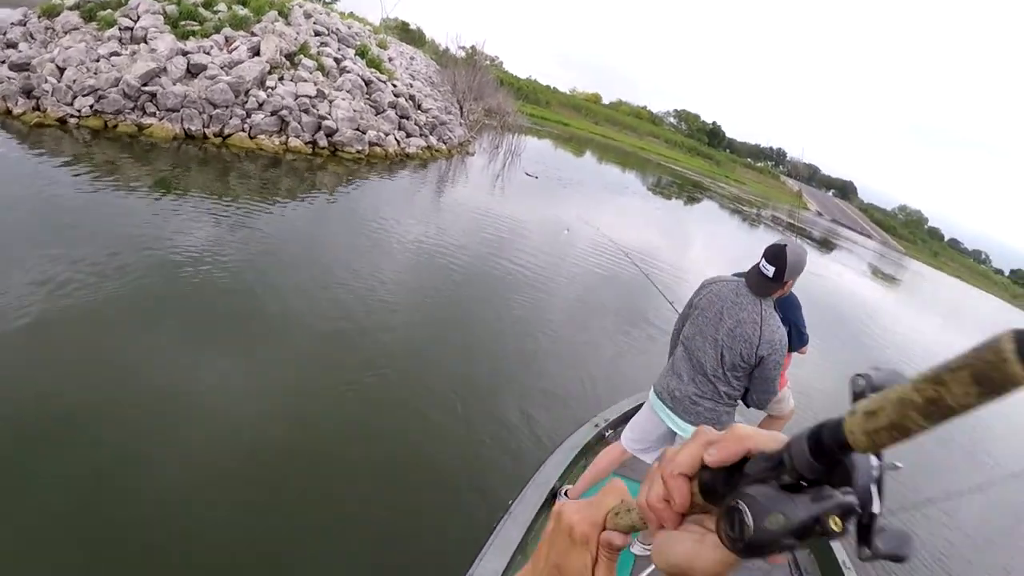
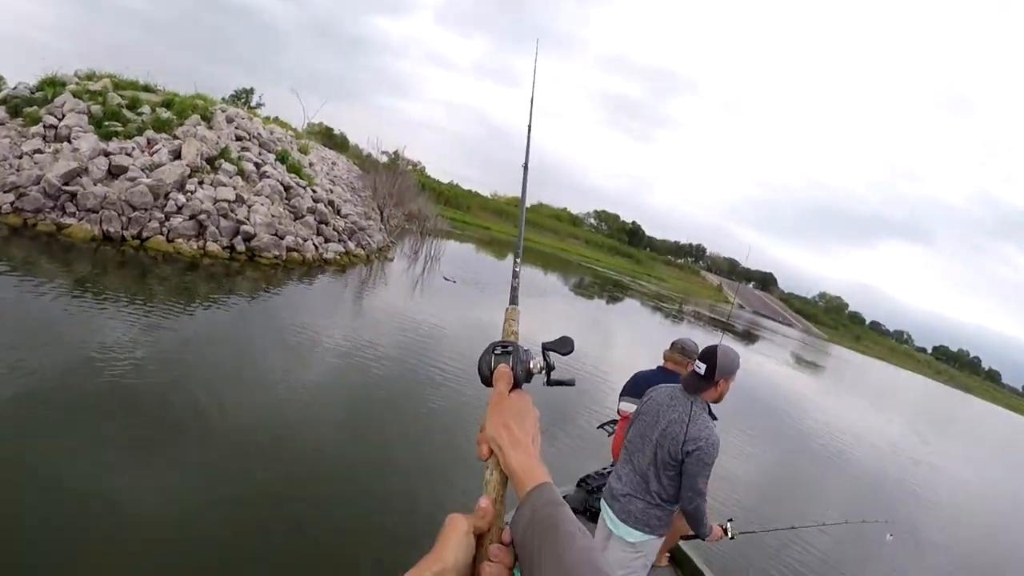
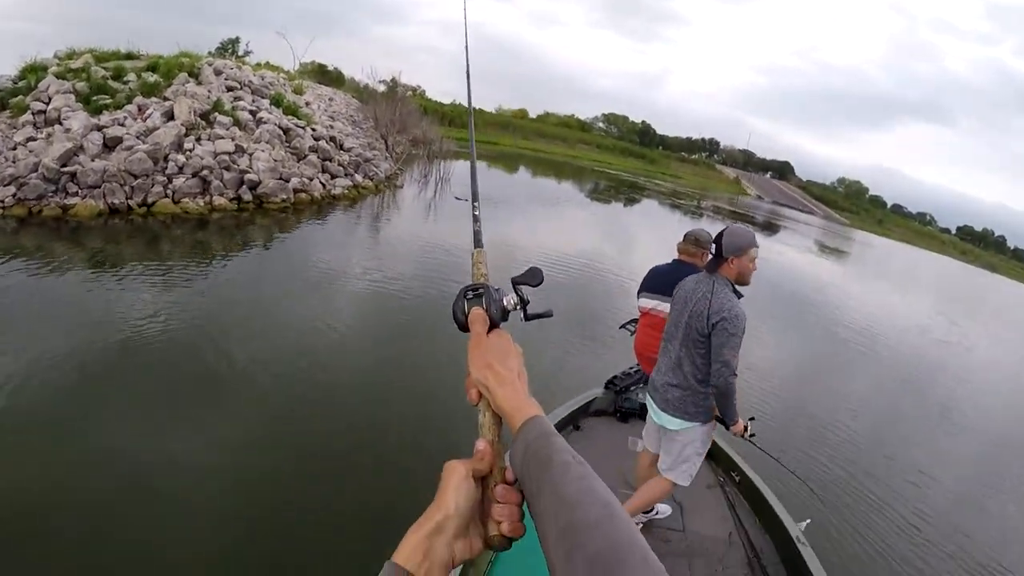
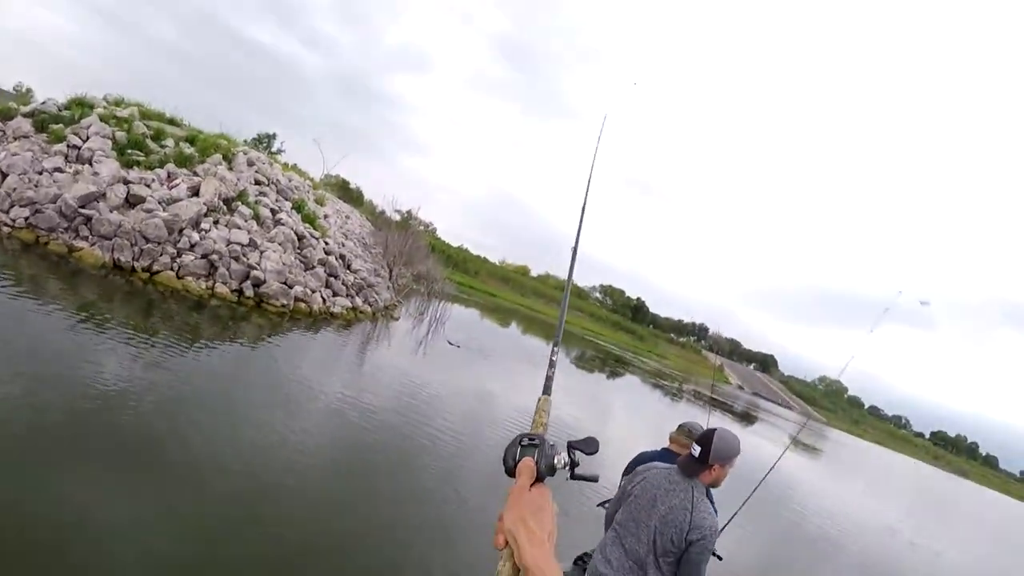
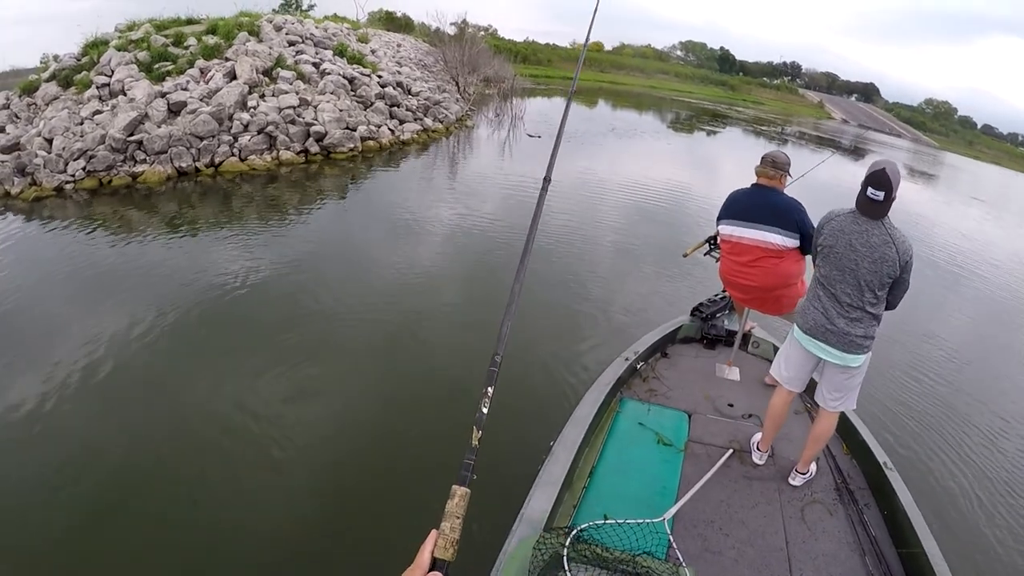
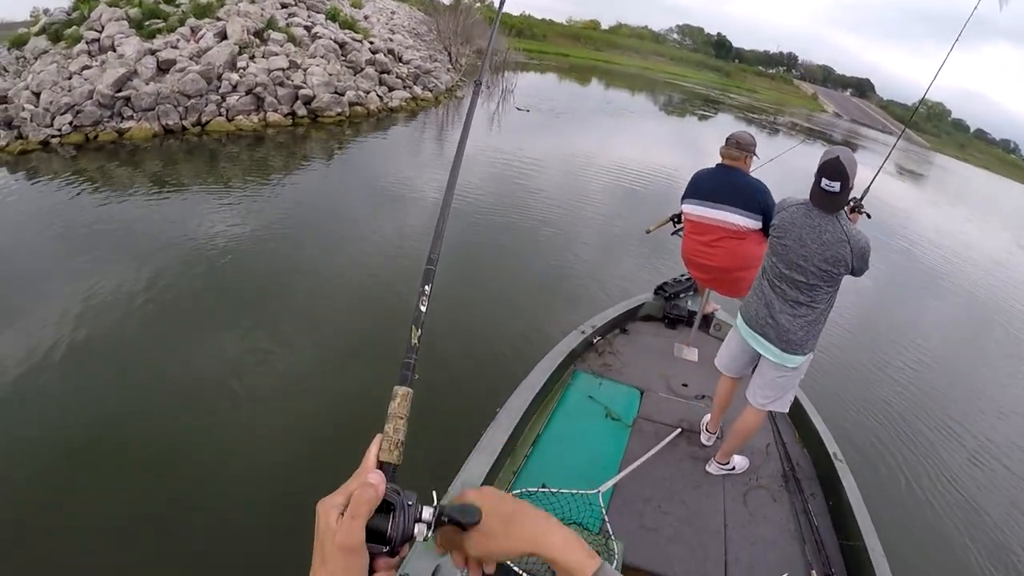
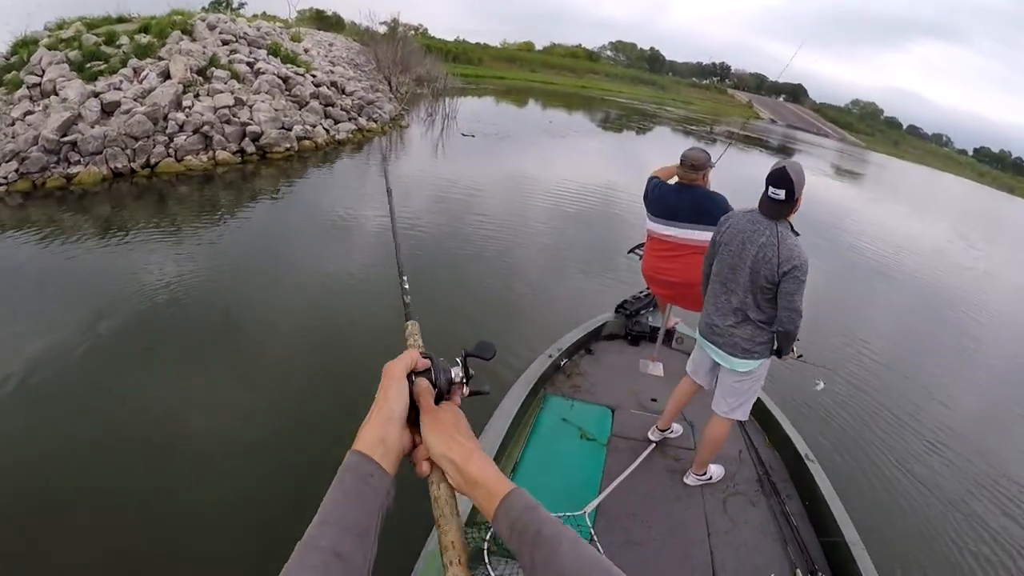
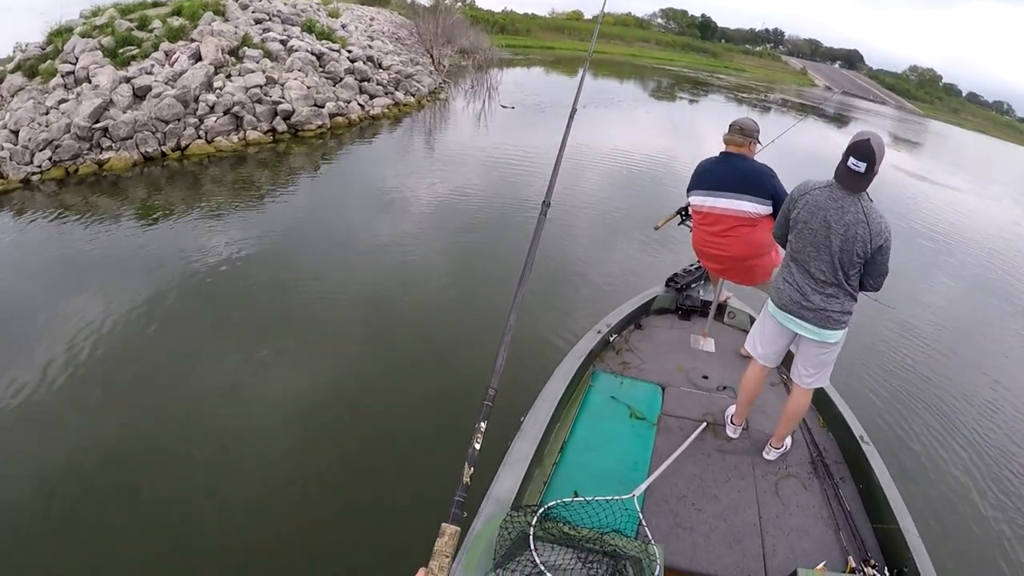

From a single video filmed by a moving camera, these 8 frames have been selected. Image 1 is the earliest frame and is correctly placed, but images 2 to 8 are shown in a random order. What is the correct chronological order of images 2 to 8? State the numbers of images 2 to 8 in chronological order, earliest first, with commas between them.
4, 2, 3, 7, 6, 5, 8
